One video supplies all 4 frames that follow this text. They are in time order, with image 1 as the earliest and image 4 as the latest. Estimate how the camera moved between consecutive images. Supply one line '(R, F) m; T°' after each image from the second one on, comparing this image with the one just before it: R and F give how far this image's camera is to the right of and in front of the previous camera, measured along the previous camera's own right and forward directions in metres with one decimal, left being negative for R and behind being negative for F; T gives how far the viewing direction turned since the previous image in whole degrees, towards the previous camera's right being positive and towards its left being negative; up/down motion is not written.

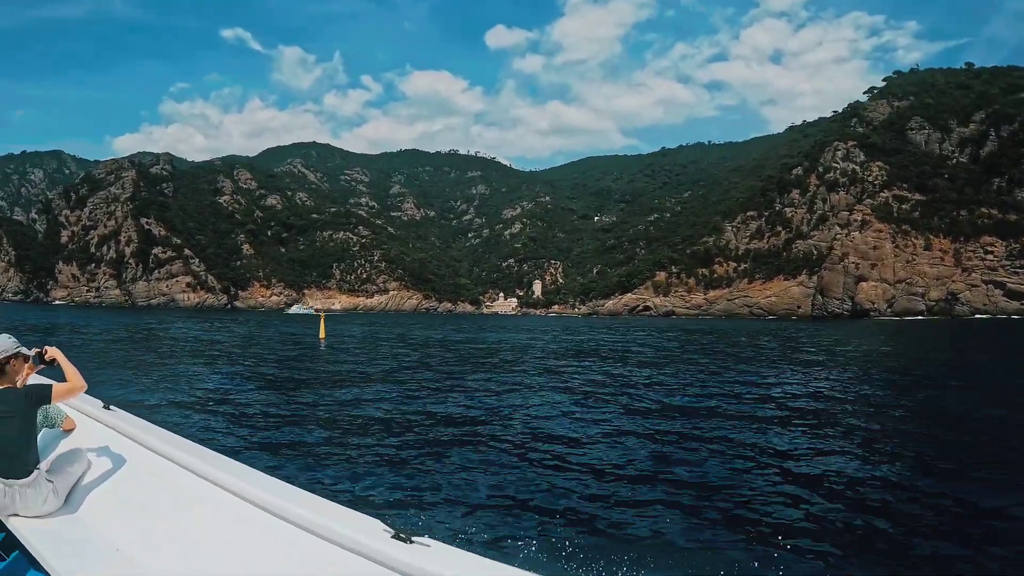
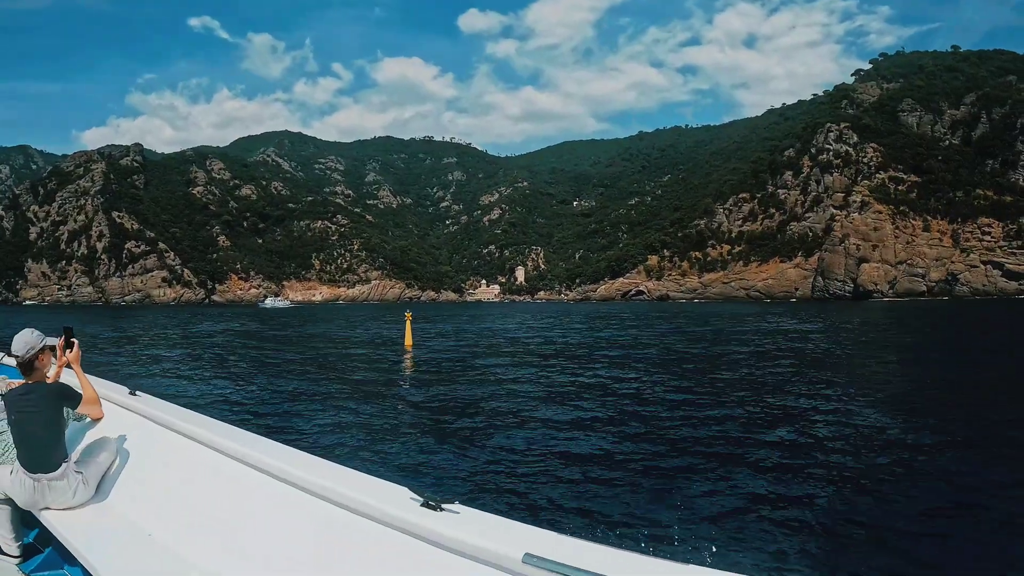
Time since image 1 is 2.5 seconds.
(-1.1, -0.1) m; +2°
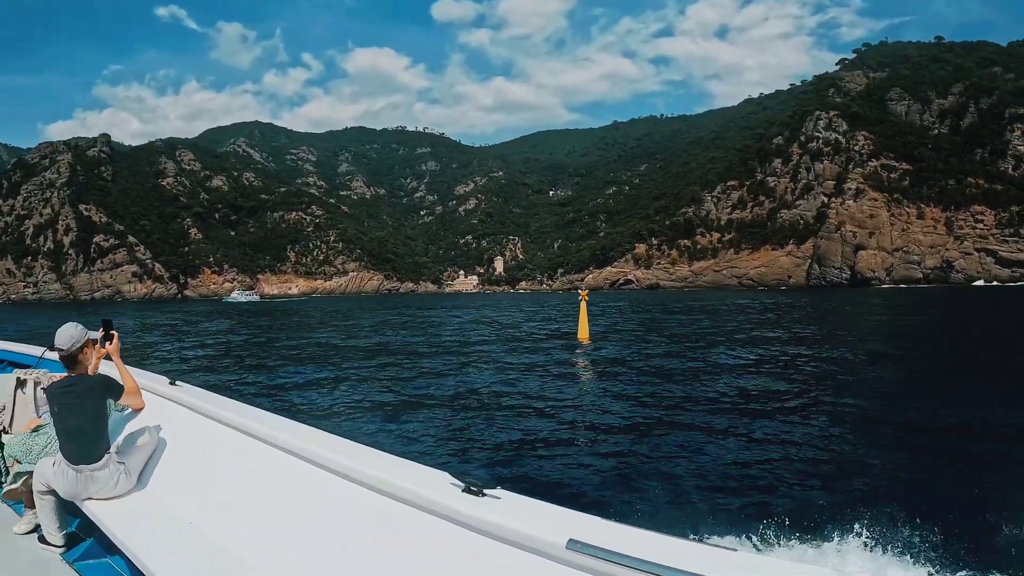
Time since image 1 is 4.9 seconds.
(-1.0, 0.0) m; +2°
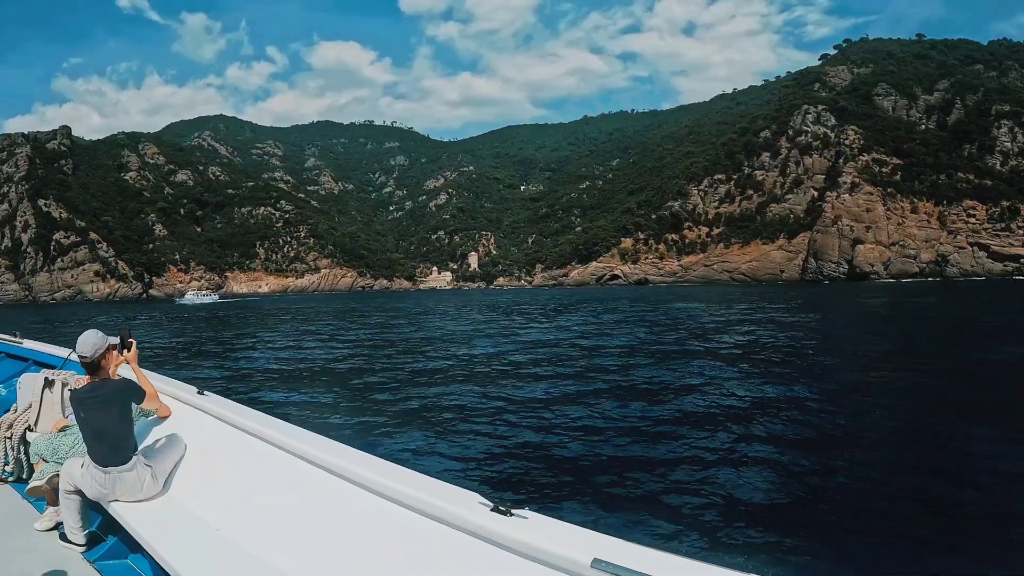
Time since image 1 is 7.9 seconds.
(-1.2, 0.0) m; +2°
